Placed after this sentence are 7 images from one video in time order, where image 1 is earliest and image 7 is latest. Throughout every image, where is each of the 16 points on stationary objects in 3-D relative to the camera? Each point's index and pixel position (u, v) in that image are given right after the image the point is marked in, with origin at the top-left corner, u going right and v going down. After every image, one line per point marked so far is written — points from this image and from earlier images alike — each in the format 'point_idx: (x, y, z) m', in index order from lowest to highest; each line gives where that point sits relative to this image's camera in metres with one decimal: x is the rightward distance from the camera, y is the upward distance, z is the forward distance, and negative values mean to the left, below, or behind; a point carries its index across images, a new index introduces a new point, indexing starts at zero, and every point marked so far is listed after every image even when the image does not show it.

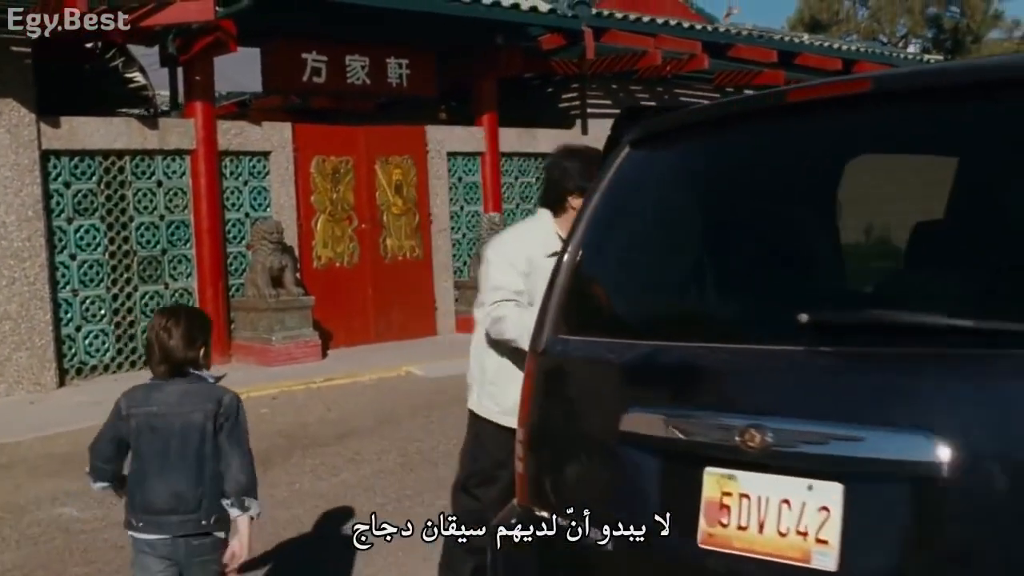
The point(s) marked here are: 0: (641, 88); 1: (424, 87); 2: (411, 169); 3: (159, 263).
0: (+1.7, +2.6, +16.6) m
1: (-1.0, +2.2, +14.1) m
2: (-1.1, +1.3, +13.6) m
3: (-3.2, +0.2, +11.5) m
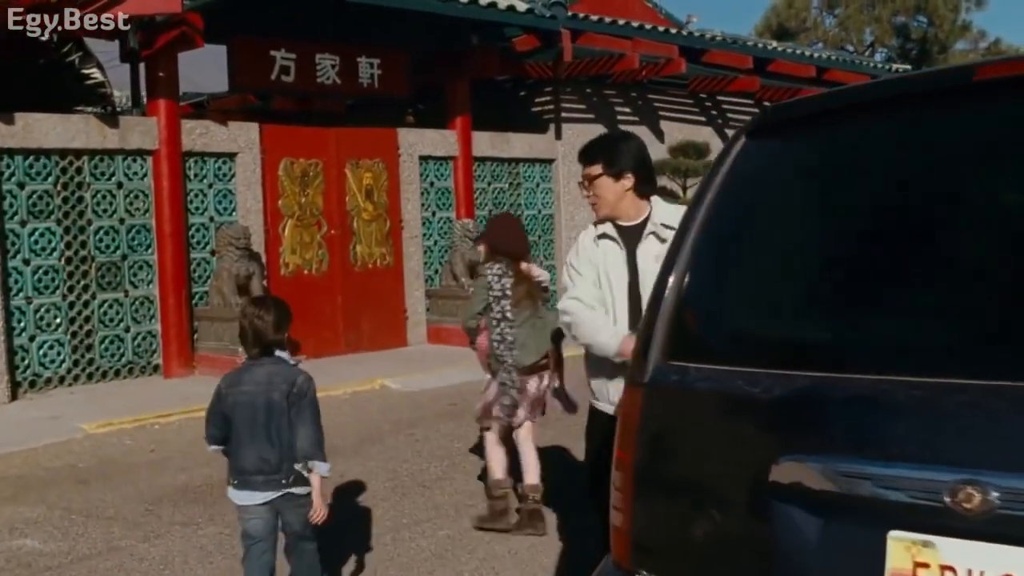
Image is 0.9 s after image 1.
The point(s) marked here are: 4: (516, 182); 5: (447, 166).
0: (+1.3, +2.5, +16.1) m
1: (-1.2, +2.1, +13.6) m
2: (-1.3, +1.2, +13.0) m
3: (-3.4, +0.2, +10.9) m
4: (0.0, +1.2, +14.8) m
5: (-0.7, +1.3, +13.9) m
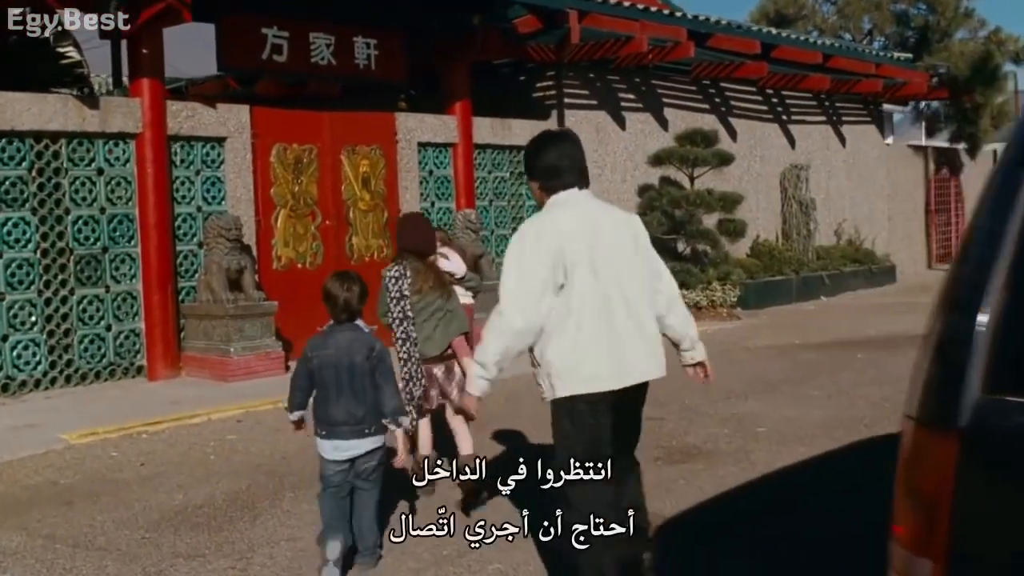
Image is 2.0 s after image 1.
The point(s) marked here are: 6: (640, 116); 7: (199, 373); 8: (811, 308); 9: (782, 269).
0: (+1.3, +2.5, +15.4) m
1: (-1.2, +2.2, +12.8) m
2: (-1.3, +1.2, +12.2) m
3: (-3.3, +0.2, +10.0) m
4: (+0.1, +1.3, +14.0) m
5: (-0.7, +1.4, +13.1) m
6: (+1.6, +2.1, +15.8) m
7: (-2.5, -0.7, +10.3) m
8: (+3.9, -0.3, +16.8) m
9: (+3.7, +0.3, +17.3) m
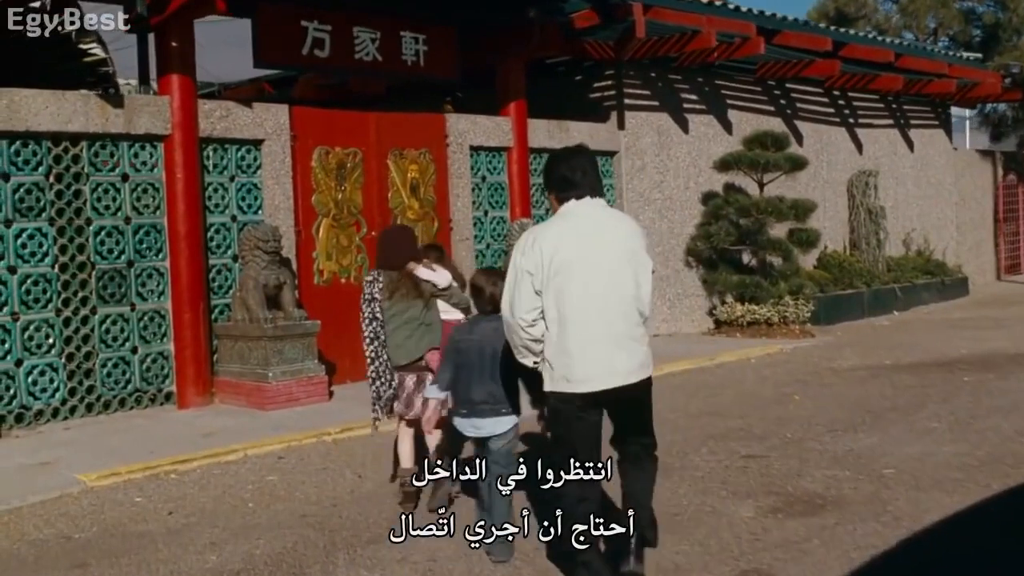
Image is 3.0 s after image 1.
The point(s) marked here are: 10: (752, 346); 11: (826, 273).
0: (+1.9, +2.4, +14.3) m
1: (-0.6, +2.0, +11.8) m
2: (-0.7, +1.1, +11.2) m
3: (-2.8, +0.1, +9.0) m
4: (+0.6, +1.1, +13.0) m
5: (-0.1, +1.2, +12.0) m
6: (+2.2, +2.0, +14.7) m
7: (-2.0, -0.8, +9.3) m
8: (+4.6, -0.4, +15.6) m
9: (+4.3, +0.1, +16.2) m
10: (+2.4, -0.6, +12.9) m
11: (+4.0, +0.2, +16.1) m
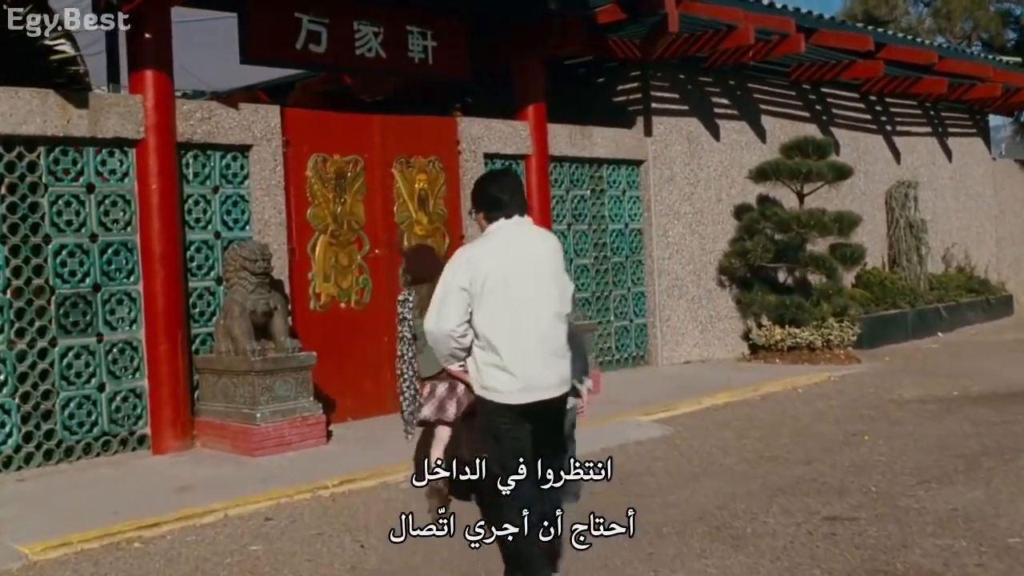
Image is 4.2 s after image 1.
0: (+2.1, +2.1, +13.1) m
1: (-0.5, +1.8, +10.6) m
2: (-0.6, +0.9, +10.0) m
3: (-2.6, -0.1, +7.8) m
4: (+0.8, +0.9, +11.8) m
5: (+0.1, +1.0, +10.8) m
6: (+2.4, +1.7, +13.5) m
7: (-1.9, -1.0, +8.1) m
8: (+4.7, -0.7, +14.4) m
9: (+4.5, -0.2, +14.9) m
10: (+2.6, -0.8, +11.6) m
11: (+4.2, 0.0, +14.9) m
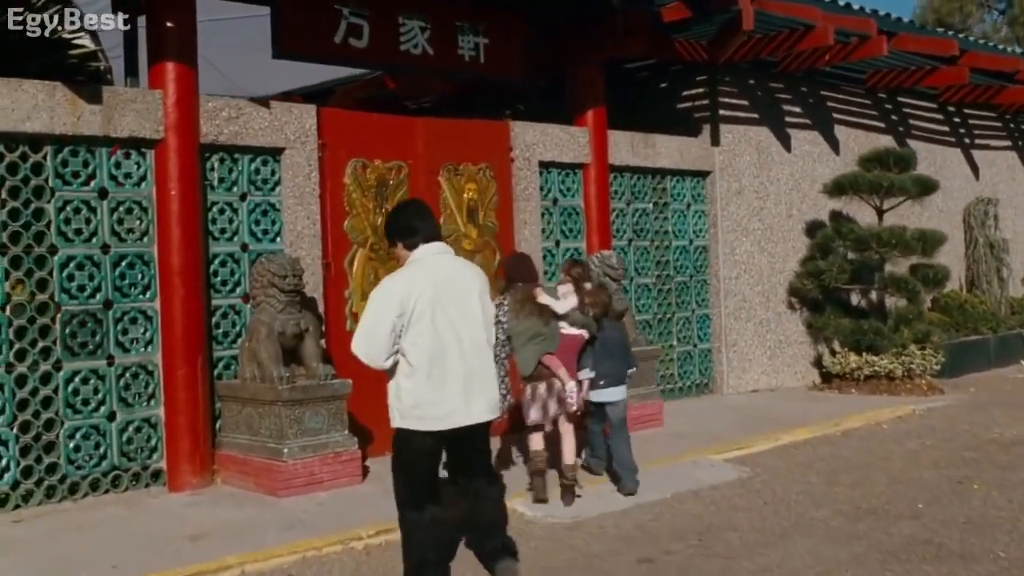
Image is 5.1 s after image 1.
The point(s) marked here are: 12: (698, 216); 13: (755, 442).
0: (+2.6, +1.9, +12.2) m
1: (0.0, +1.7, +9.7) m
2: (-0.2, +0.7, +9.1) m
3: (-2.3, -0.2, +7.0) m
4: (+1.3, +0.7, +10.9) m
5: (+0.5, +0.9, +9.9) m
6: (+2.9, +1.5, +12.5) m
7: (-1.5, -1.1, +7.2) m
8: (+5.3, -0.9, +13.3) m
9: (+5.1, -0.4, +13.9) m
10: (+3.1, -1.0, +10.6) m
11: (+4.7, -0.3, +13.8) m
12: (+1.6, +0.6, +11.3) m
13: (+1.7, -1.1, +8.7) m
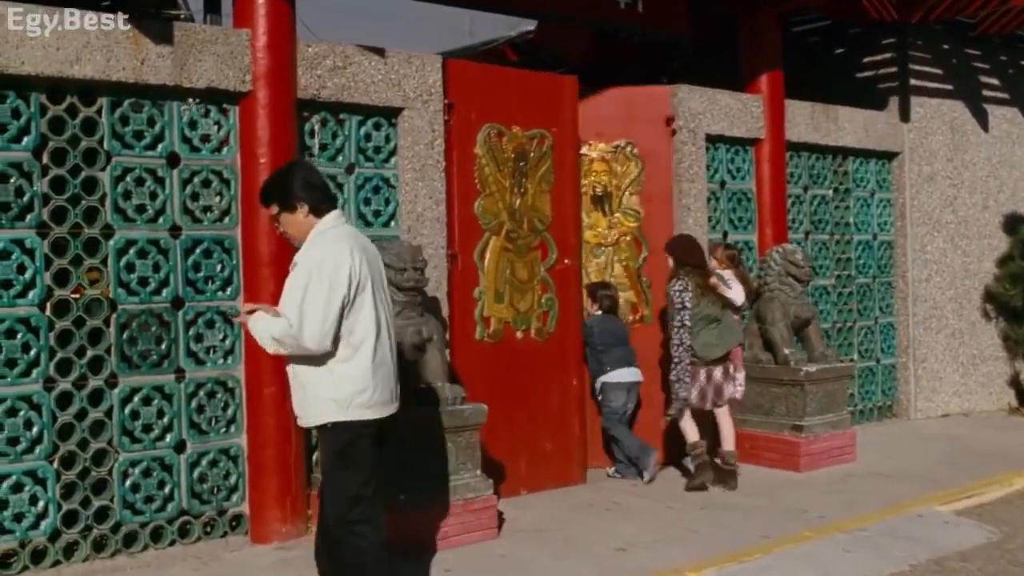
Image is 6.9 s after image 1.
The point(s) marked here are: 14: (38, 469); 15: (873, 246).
0: (+3.8, +1.9, +10.3) m
1: (+1.0, +1.7, +8.0) m
2: (+0.8, +0.7, +7.4) m
3: (-1.5, -0.2, +5.4) m
4: (+2.4, +0.7, +9.0) m
5: (+1.5, +0.9, +8.2) m
6: (+4.1, +1.5, +10.6) m
7: (-0.7, -1.1, +5.6) m
8: (+6.5, -1.0, +11.2) m
9: (+6.3, -0.5, +11.8) m
10: (+4.1, -1.0, +8.7) m
11: (+6.0, -0.4, +11.7) m
12: (+2.8, +0.6, +9.4) m
13: (+2.6, -1.1, +6.9) m
14: (-1.9, -0.7, +5.1) m
15: (+2.6, +0.3, +9.3) m
